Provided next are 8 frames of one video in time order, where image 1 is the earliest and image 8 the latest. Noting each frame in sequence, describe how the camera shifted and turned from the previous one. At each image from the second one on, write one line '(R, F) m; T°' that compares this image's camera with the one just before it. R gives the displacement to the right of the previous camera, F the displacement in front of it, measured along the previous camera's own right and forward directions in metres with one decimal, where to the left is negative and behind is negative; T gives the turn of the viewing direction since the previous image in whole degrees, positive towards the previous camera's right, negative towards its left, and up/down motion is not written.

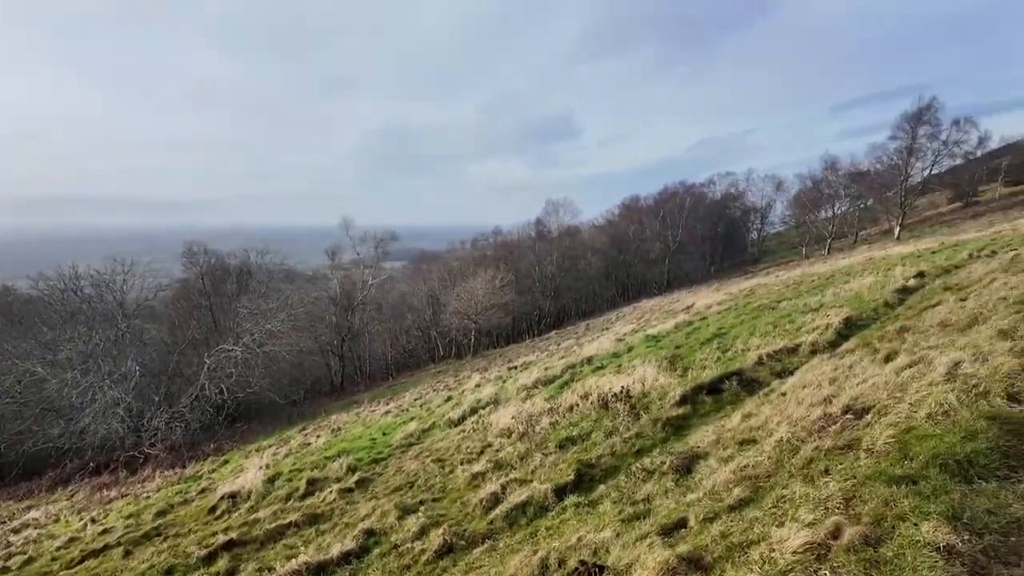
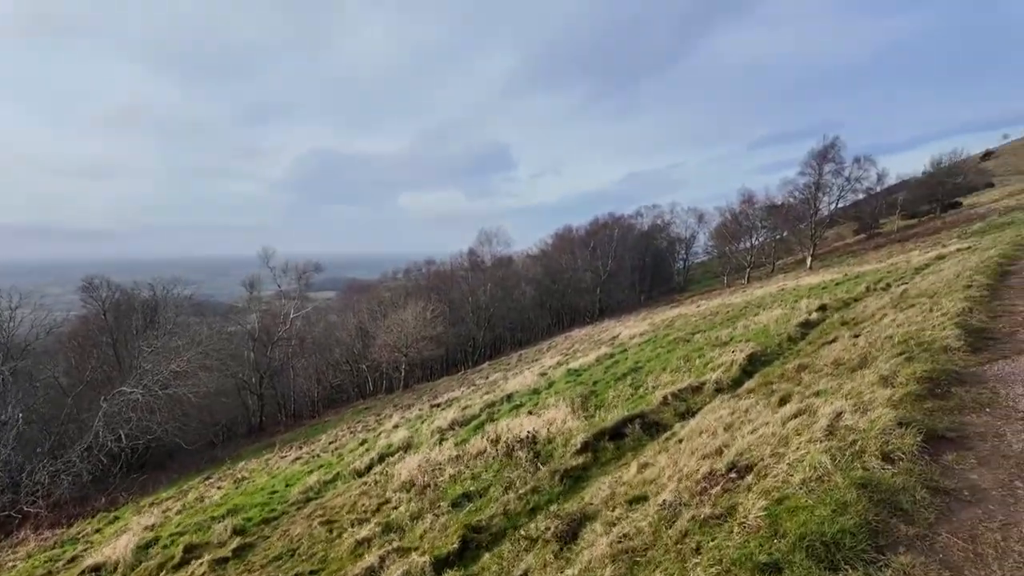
(+0.6, +0.5) m; +6°
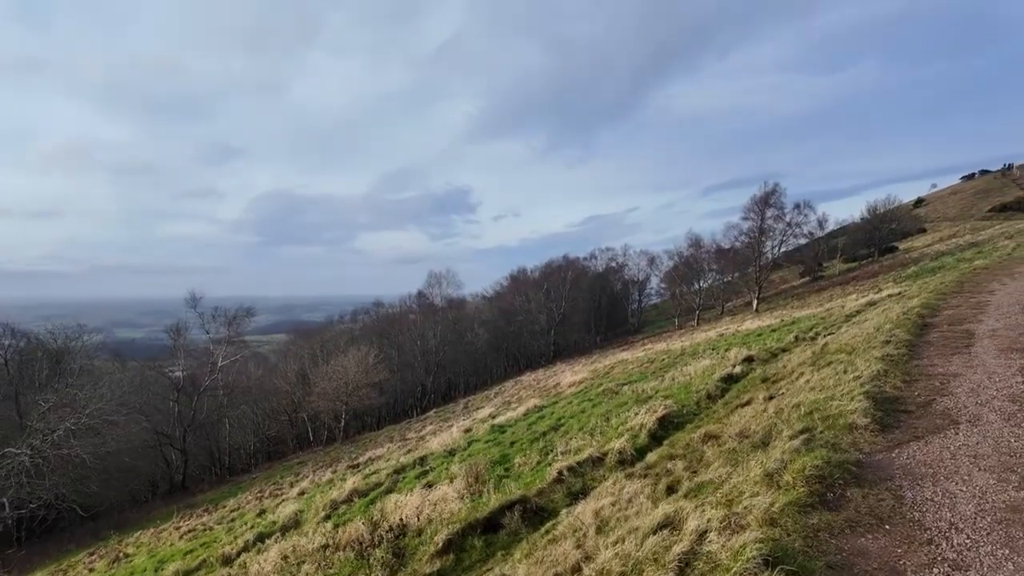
(+1.3, +1.2) m; +4°
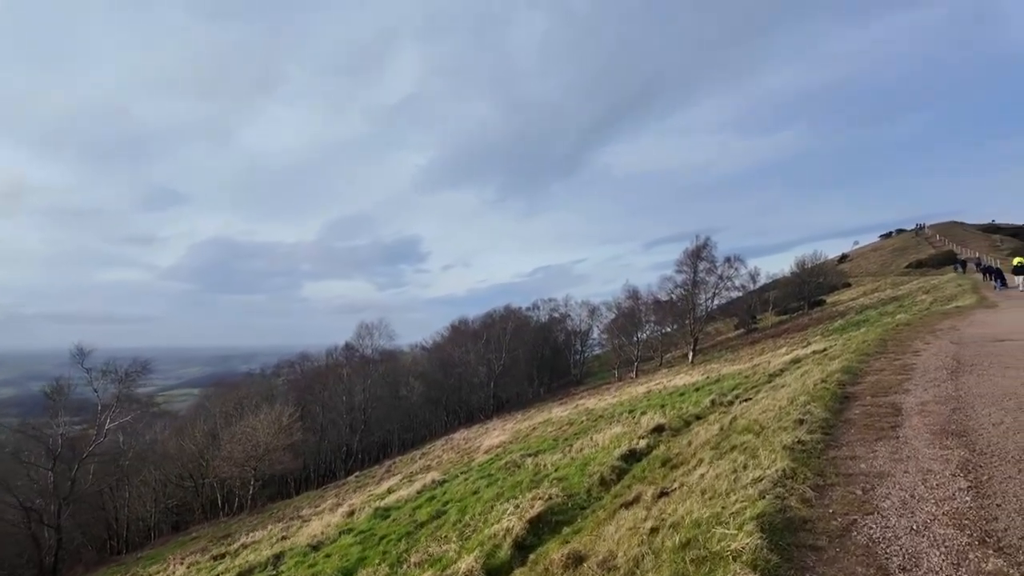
(+1.6, +2.0) m; +5°
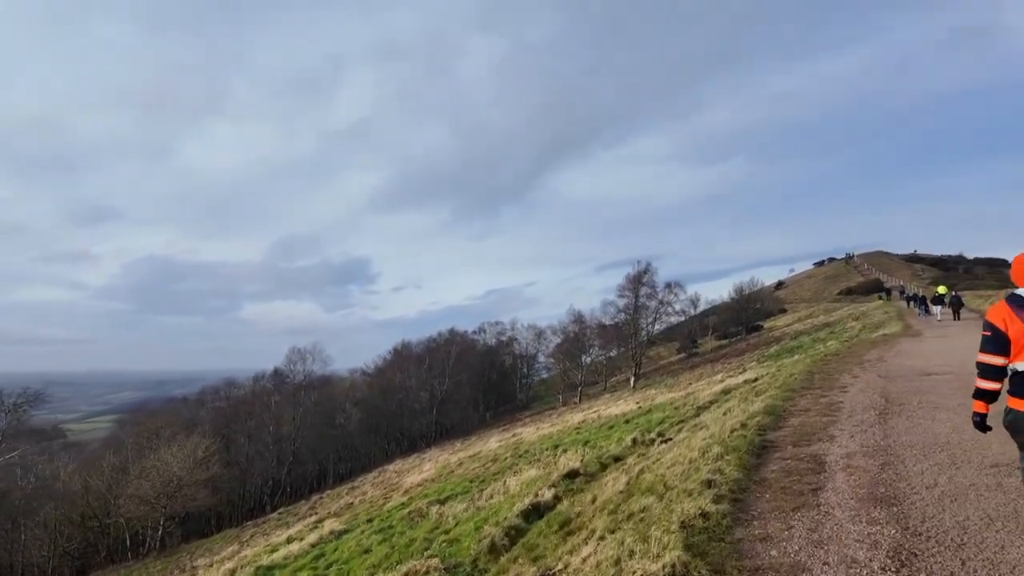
(+1.0, +1.4) m; +5°
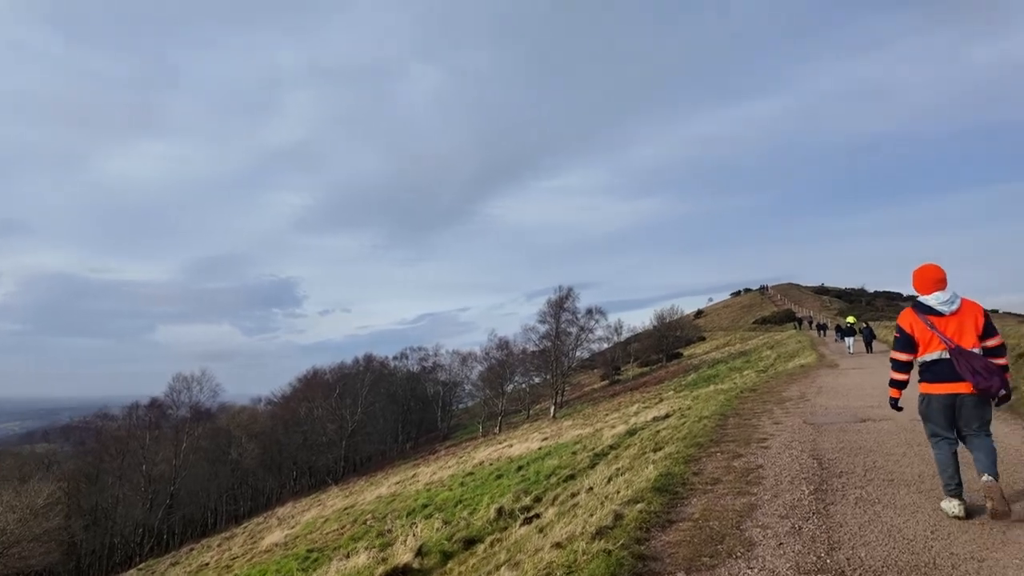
(+1.8, +3.3) m; +7°
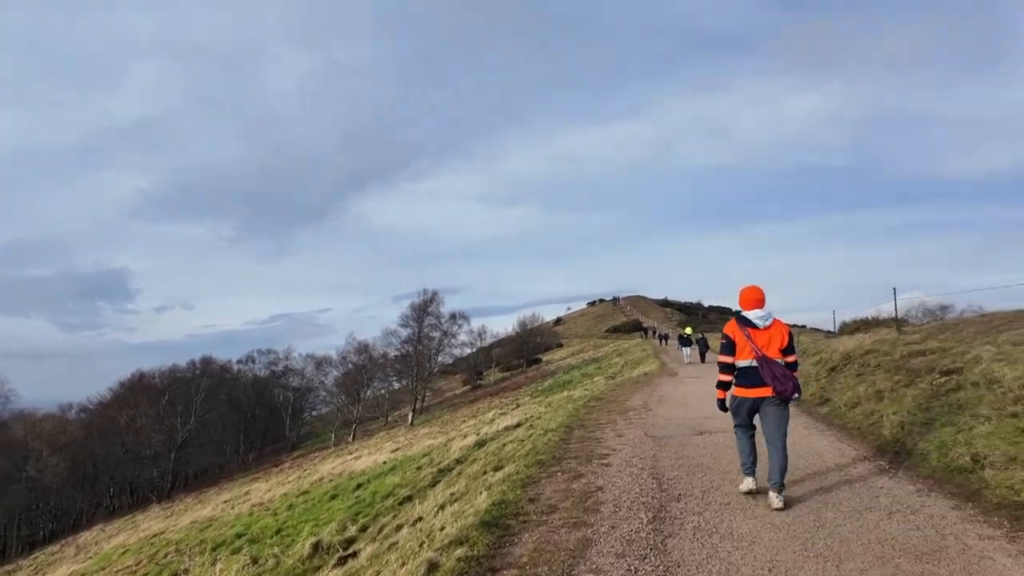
(+0.5, +1.0) m; +13°
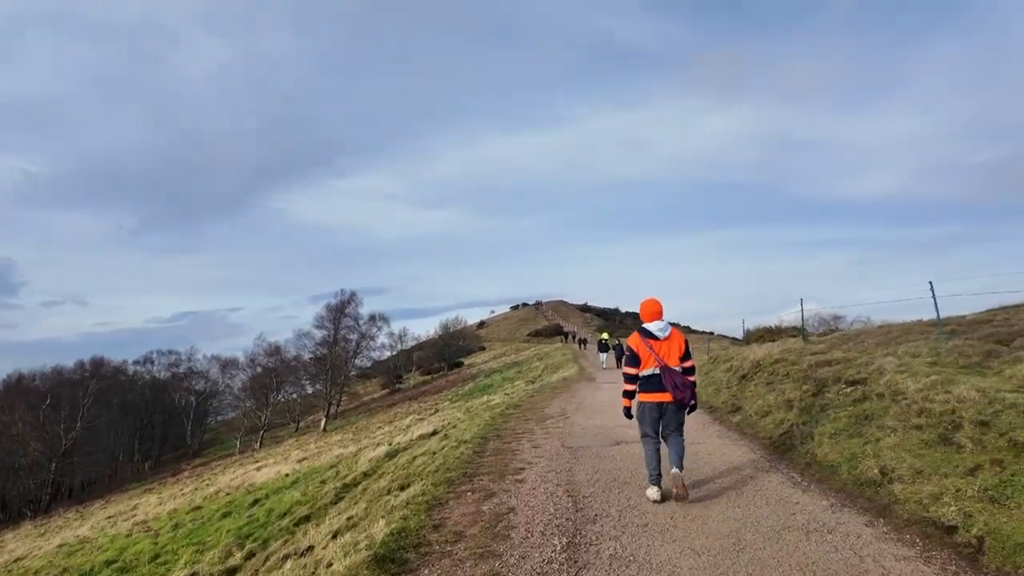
(+0.2, +0.6) m; +7°
